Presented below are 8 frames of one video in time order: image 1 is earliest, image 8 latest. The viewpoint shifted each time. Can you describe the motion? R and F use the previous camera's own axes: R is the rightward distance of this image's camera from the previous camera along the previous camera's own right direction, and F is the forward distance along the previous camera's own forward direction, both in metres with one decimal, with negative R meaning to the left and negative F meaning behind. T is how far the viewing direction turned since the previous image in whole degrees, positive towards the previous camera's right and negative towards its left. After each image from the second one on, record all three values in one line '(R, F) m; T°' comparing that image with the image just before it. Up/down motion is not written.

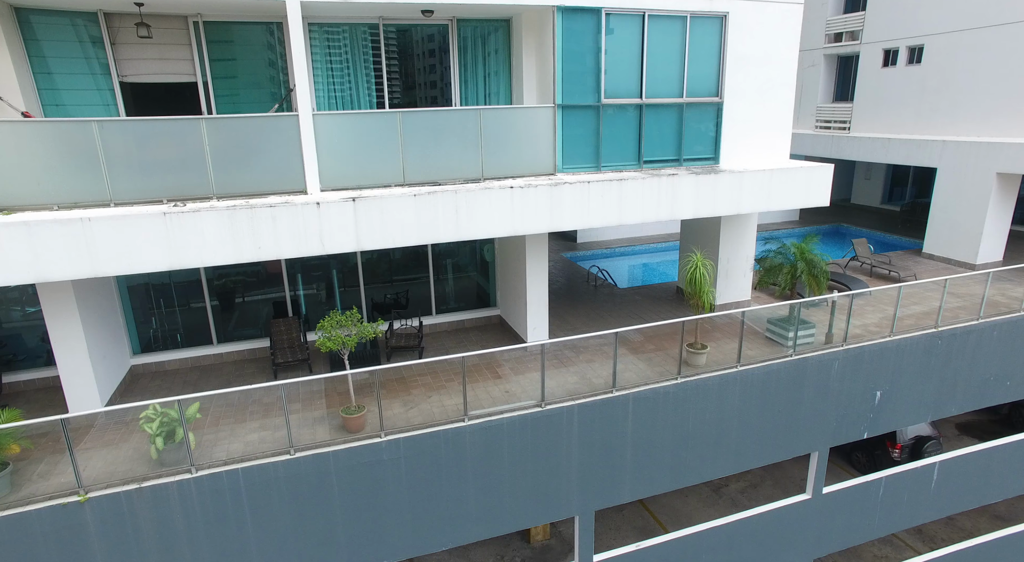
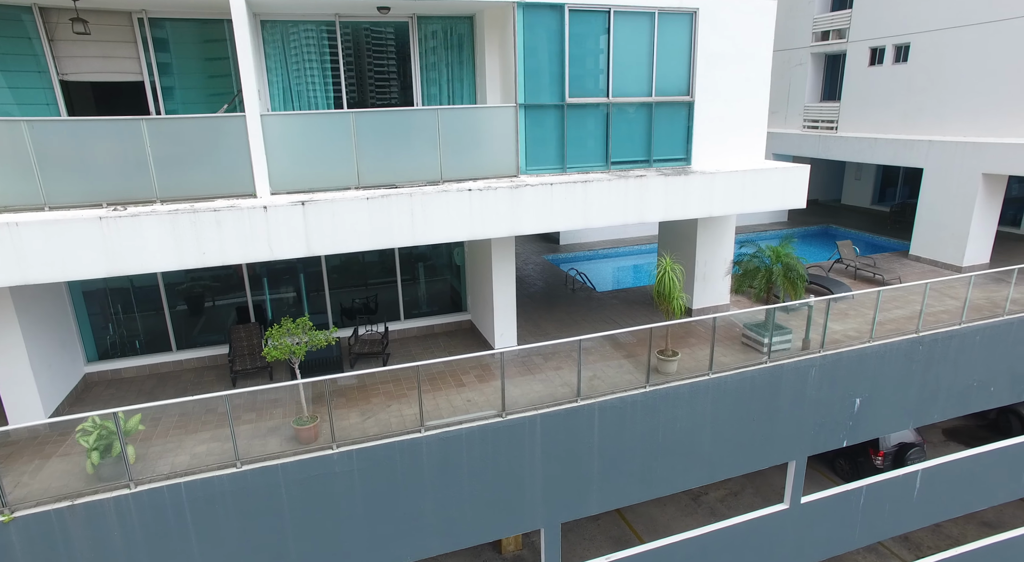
(+0.5, +0.3) m; 0°
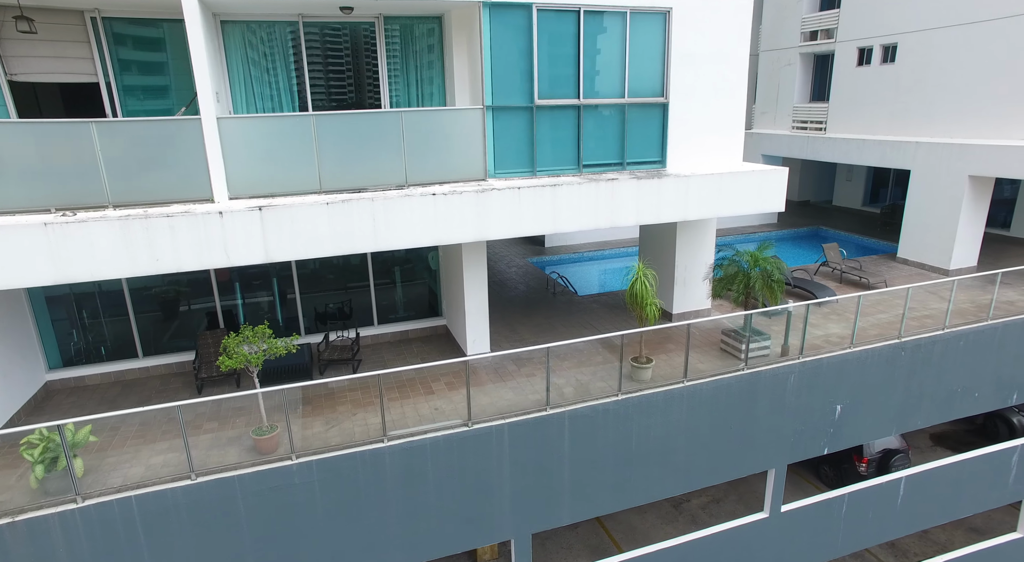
(+0.4, +0.2) m; 0°
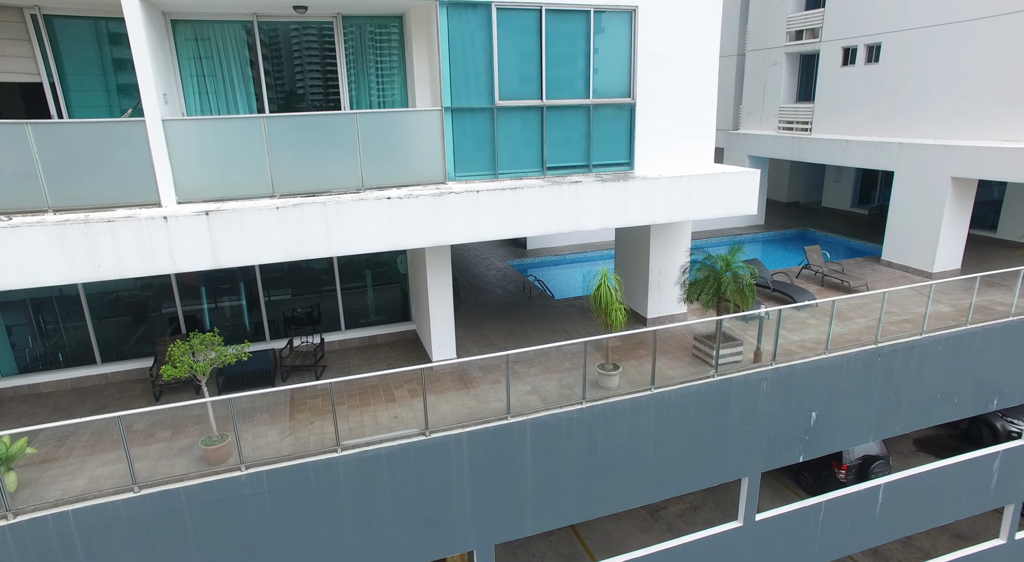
(+0.5, +0.2) m; 0°
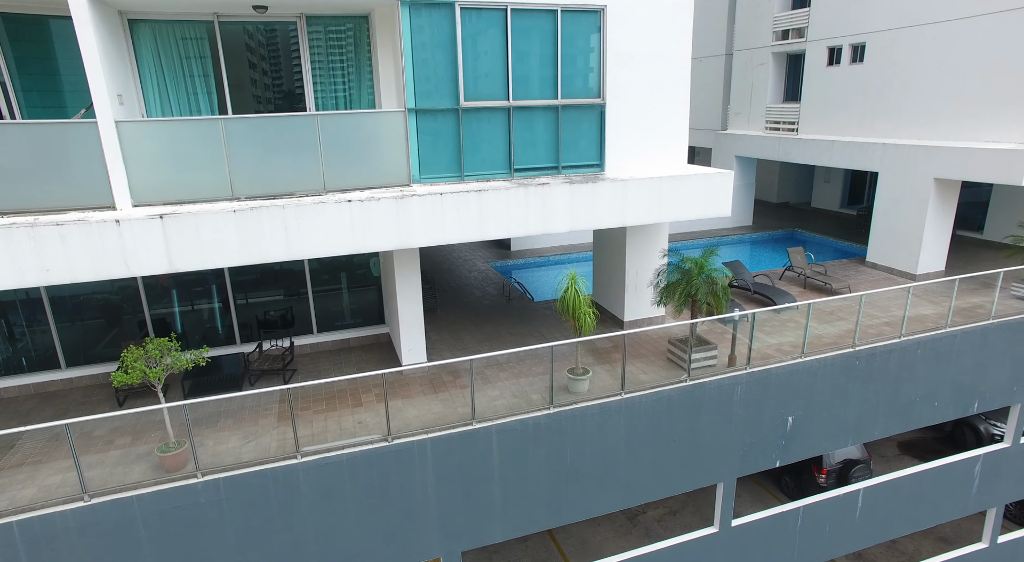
(+0.4, +0.1) m; 0°
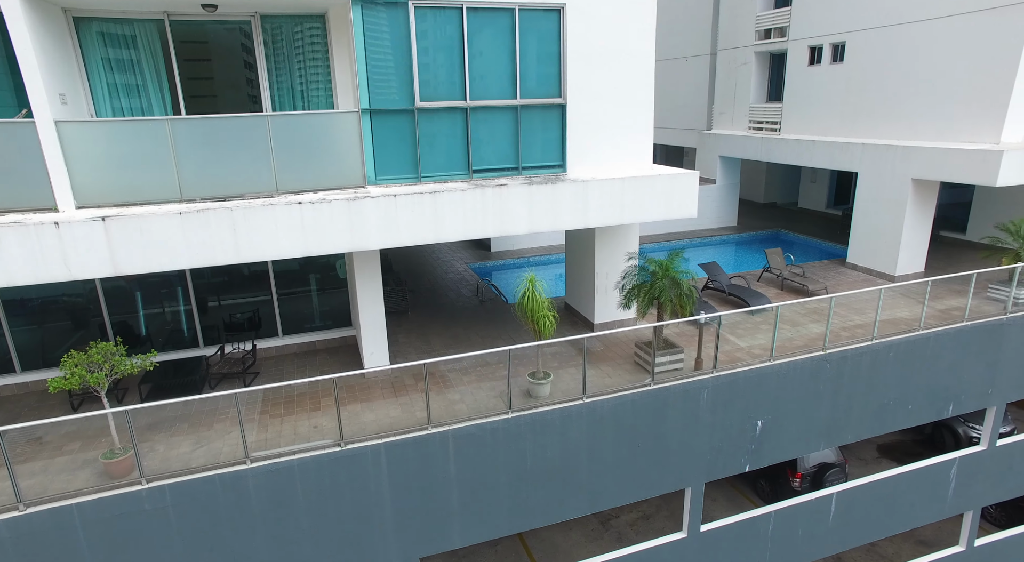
(+0.6, +0.1) m; 0°
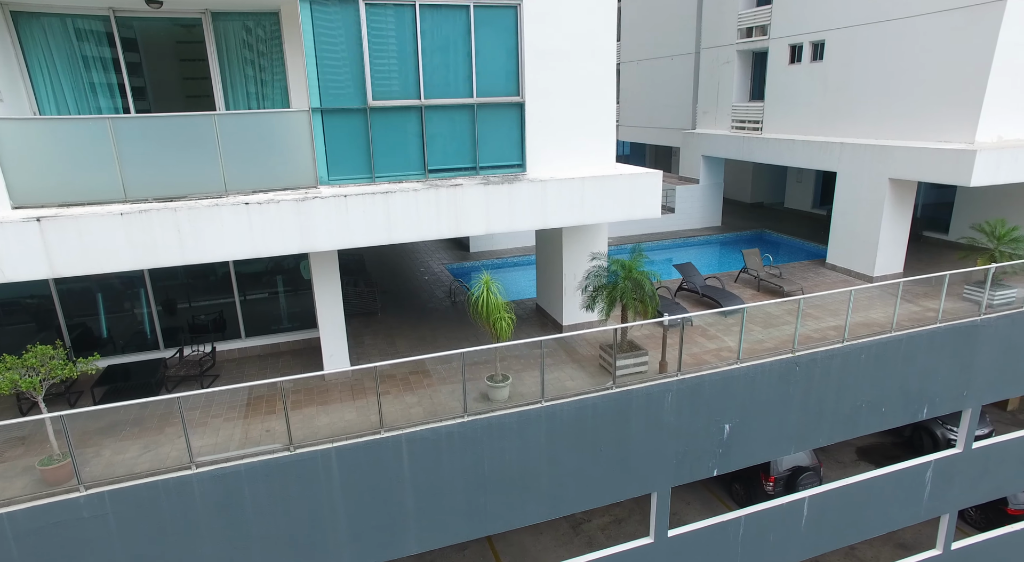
(+0.6, +0.1) m; 0°
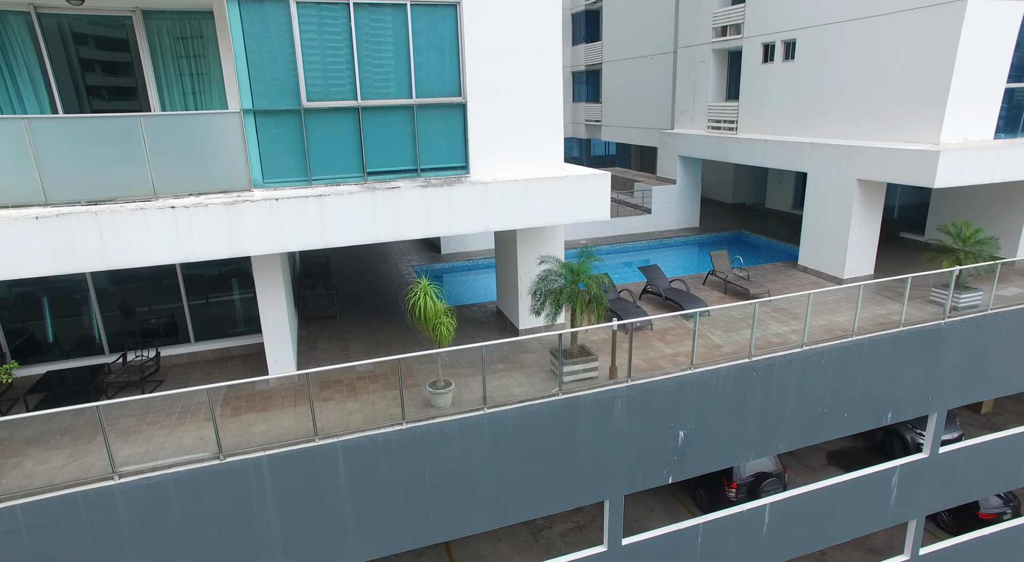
(+0.8, +0.2) m; 0°
